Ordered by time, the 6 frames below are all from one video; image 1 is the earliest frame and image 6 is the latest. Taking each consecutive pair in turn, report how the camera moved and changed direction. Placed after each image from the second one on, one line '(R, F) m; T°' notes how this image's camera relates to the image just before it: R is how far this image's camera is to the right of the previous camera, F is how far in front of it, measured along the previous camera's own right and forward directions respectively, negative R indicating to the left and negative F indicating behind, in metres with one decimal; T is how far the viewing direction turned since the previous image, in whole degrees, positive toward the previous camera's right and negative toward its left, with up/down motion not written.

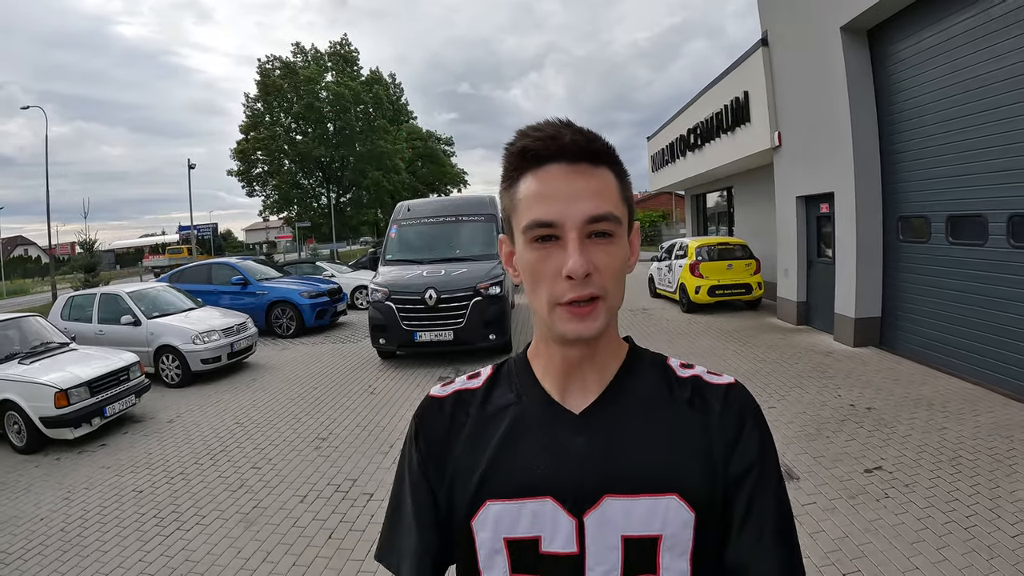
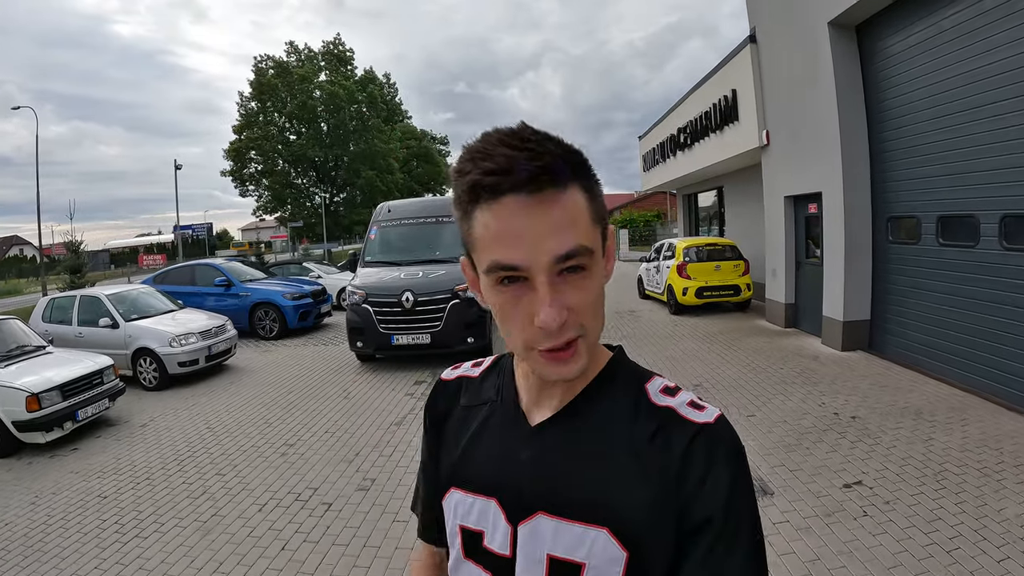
(+0.3, +0.2) m; 0°
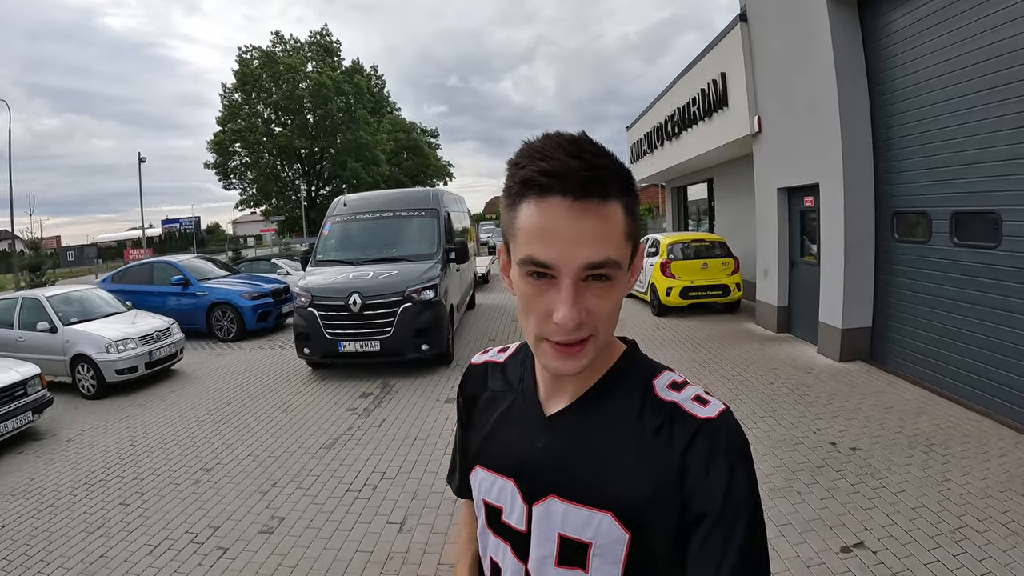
(+0.4, +0.8) m; 0°
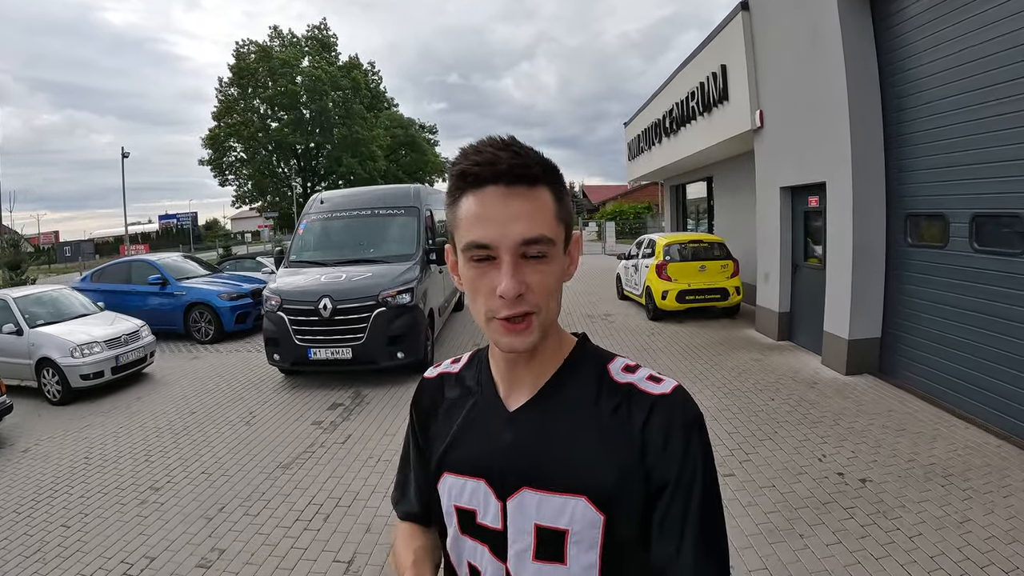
(+0.2, +0.4) m; 0°
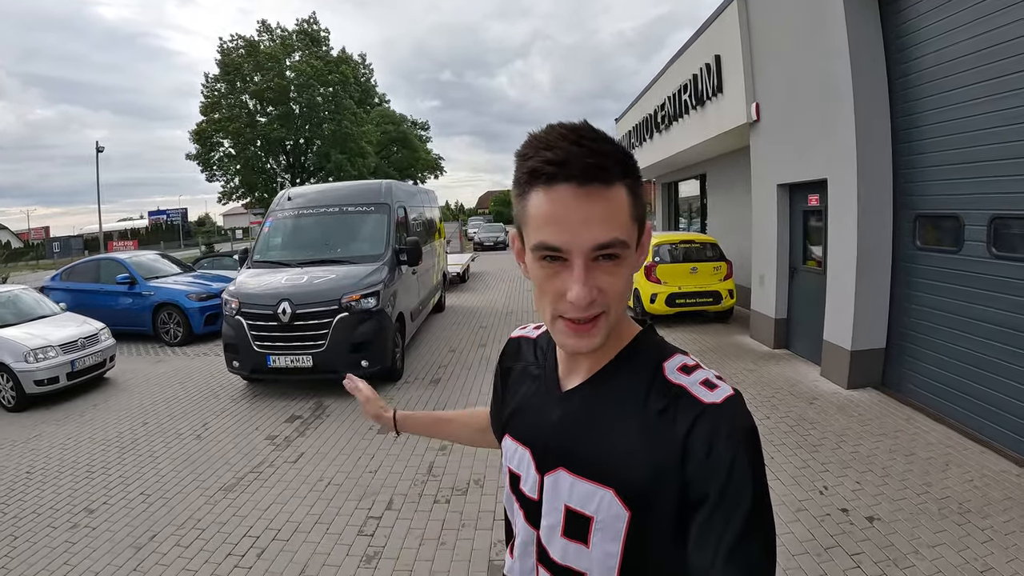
(+0.2, +0.5) m; 0°
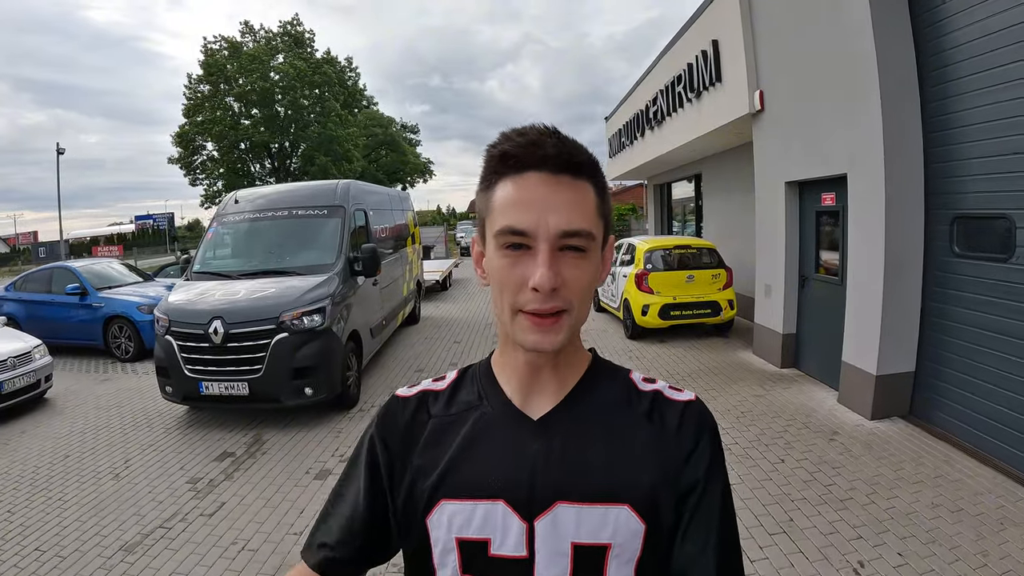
(+0.2, +0.8) m; +1°
